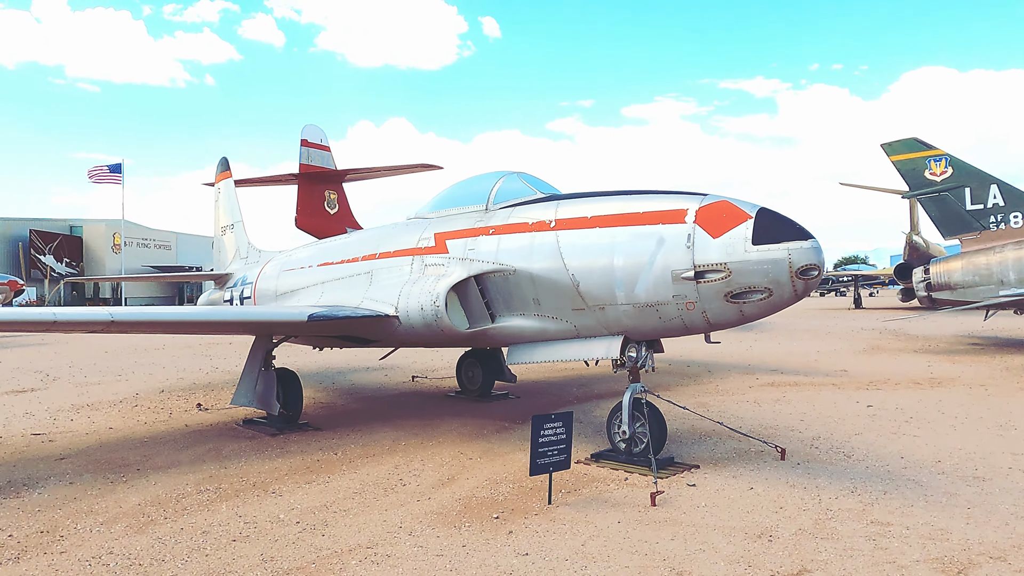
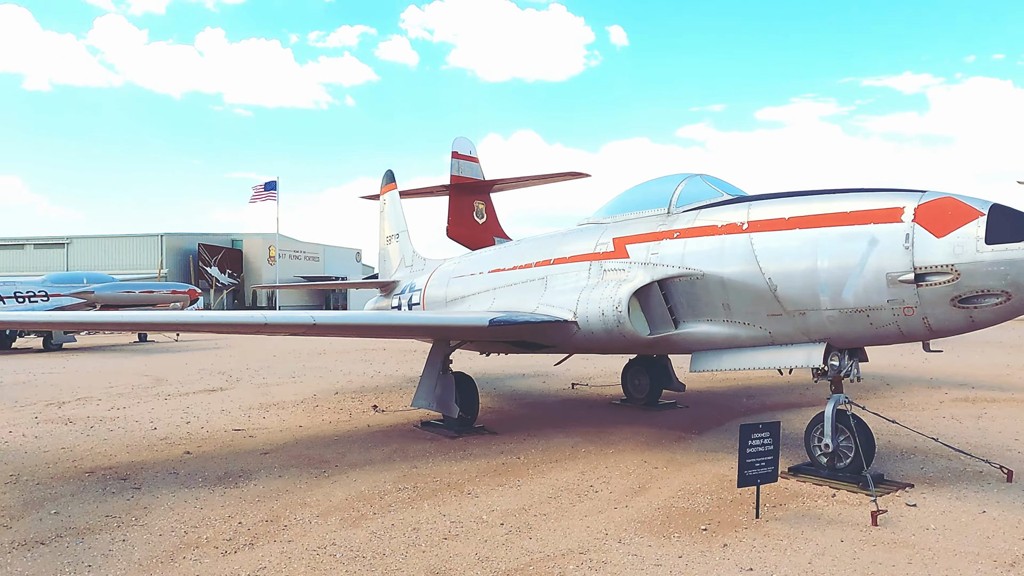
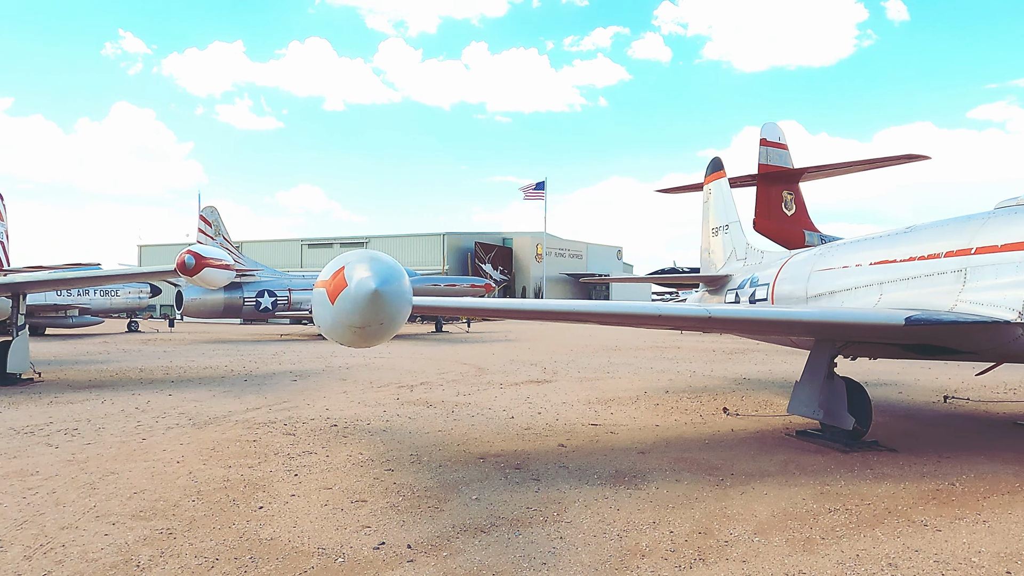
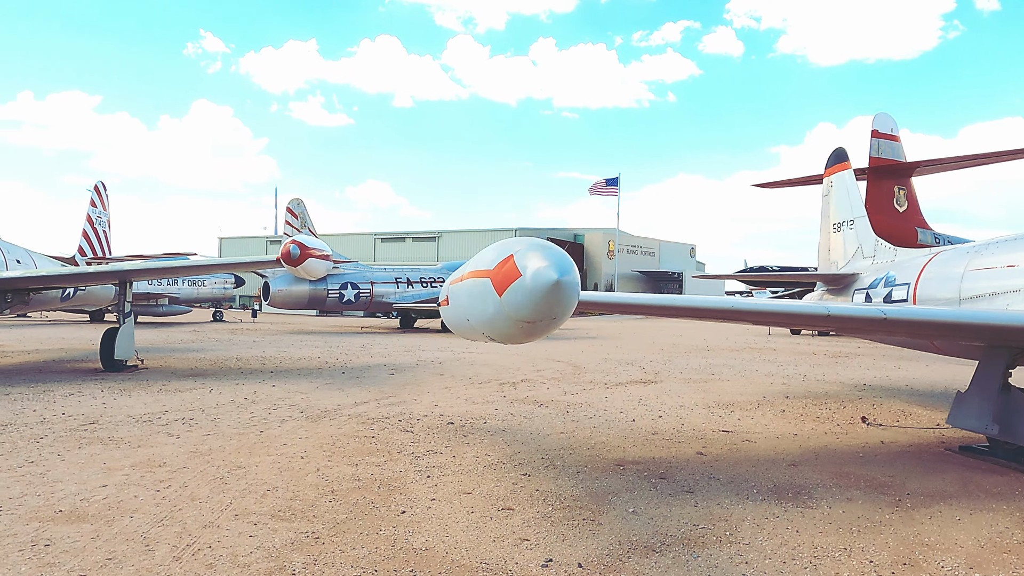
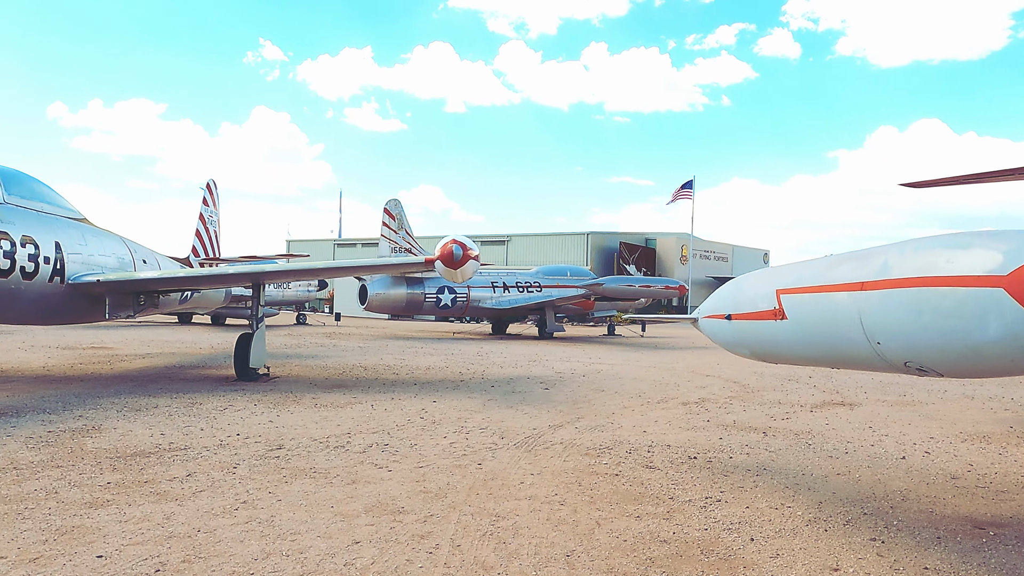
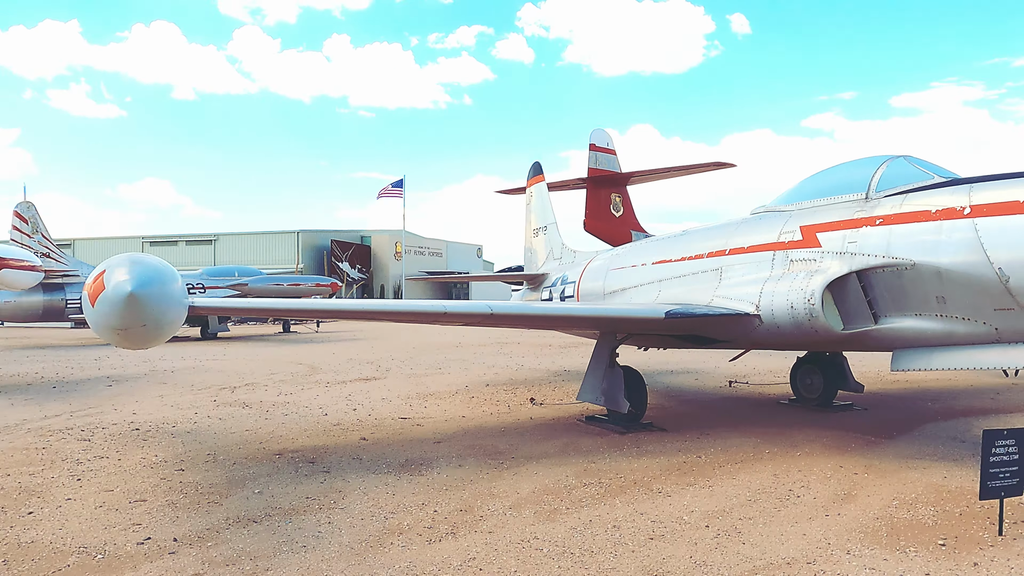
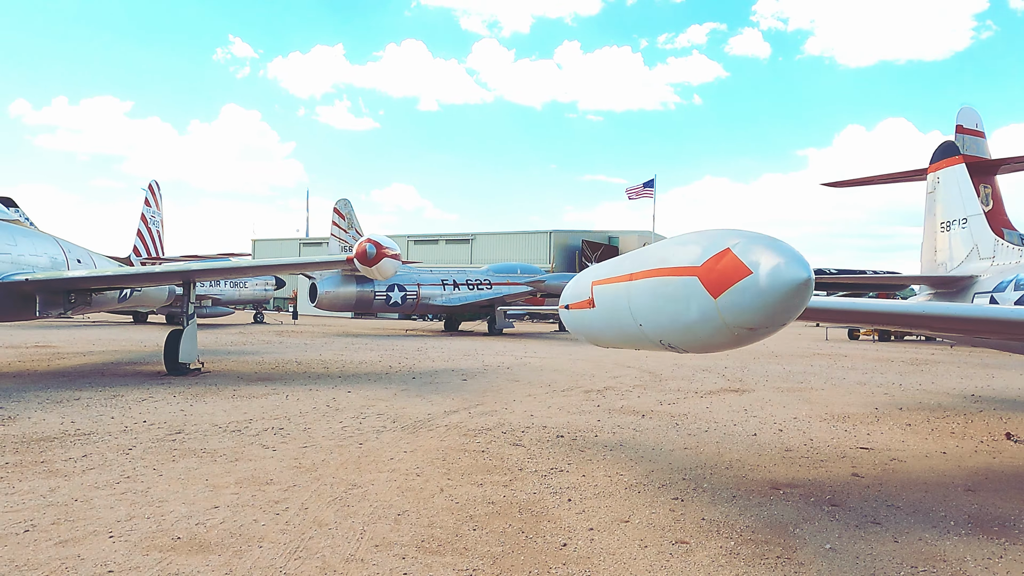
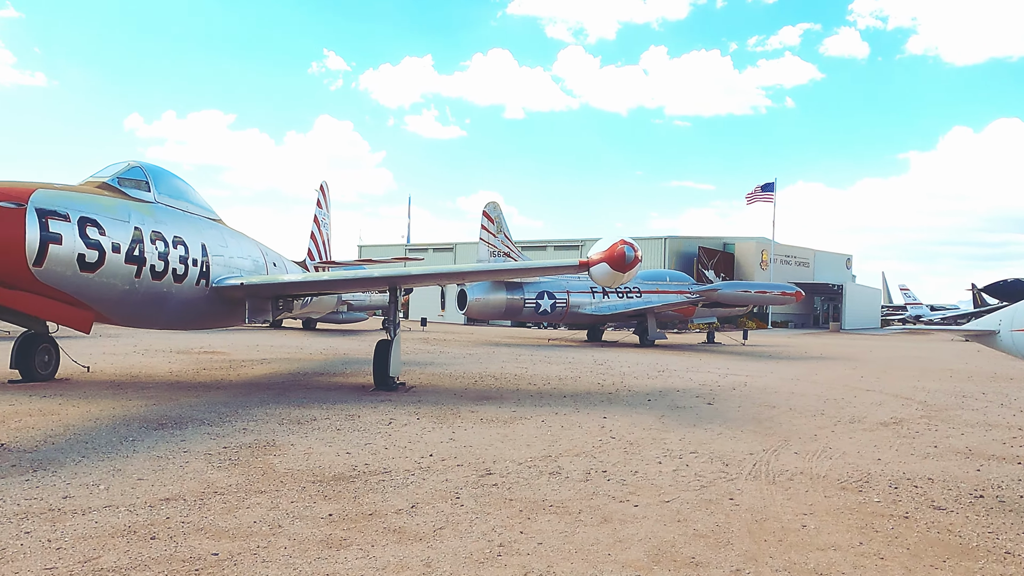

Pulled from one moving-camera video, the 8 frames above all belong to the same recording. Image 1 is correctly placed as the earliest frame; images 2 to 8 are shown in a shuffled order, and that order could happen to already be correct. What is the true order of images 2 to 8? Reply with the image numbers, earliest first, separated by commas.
2, 6, 3, 4, 7, 5, 8
